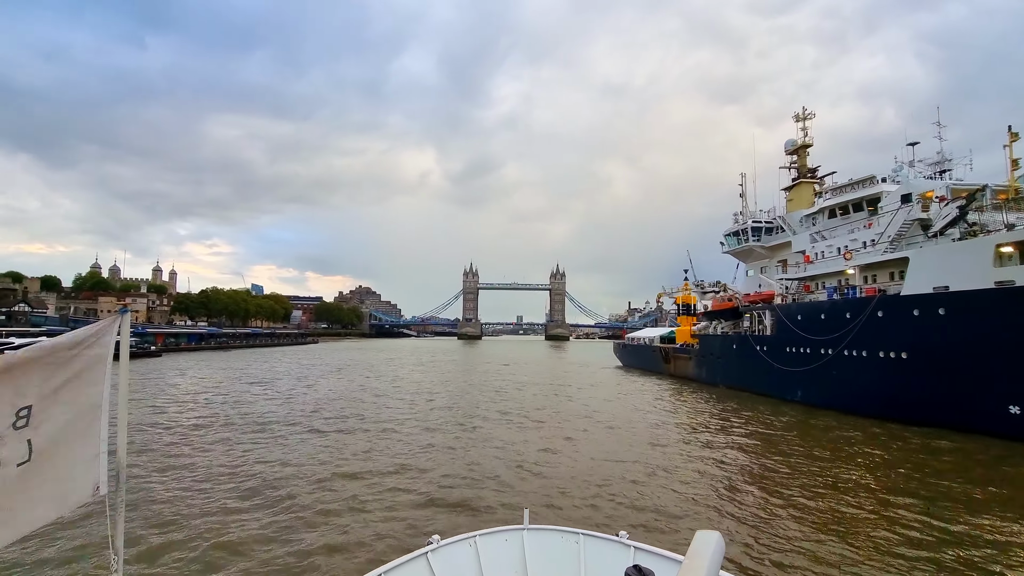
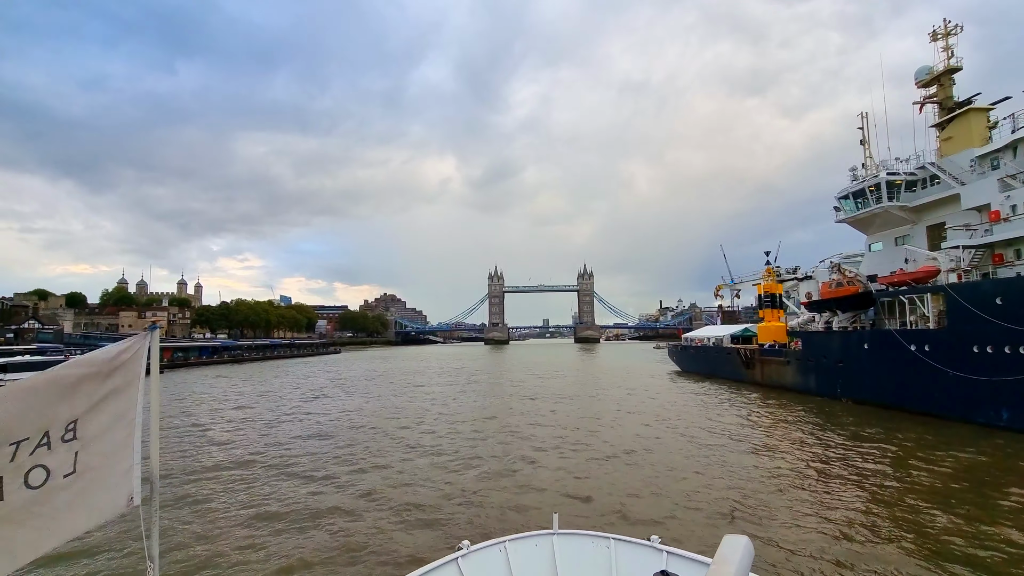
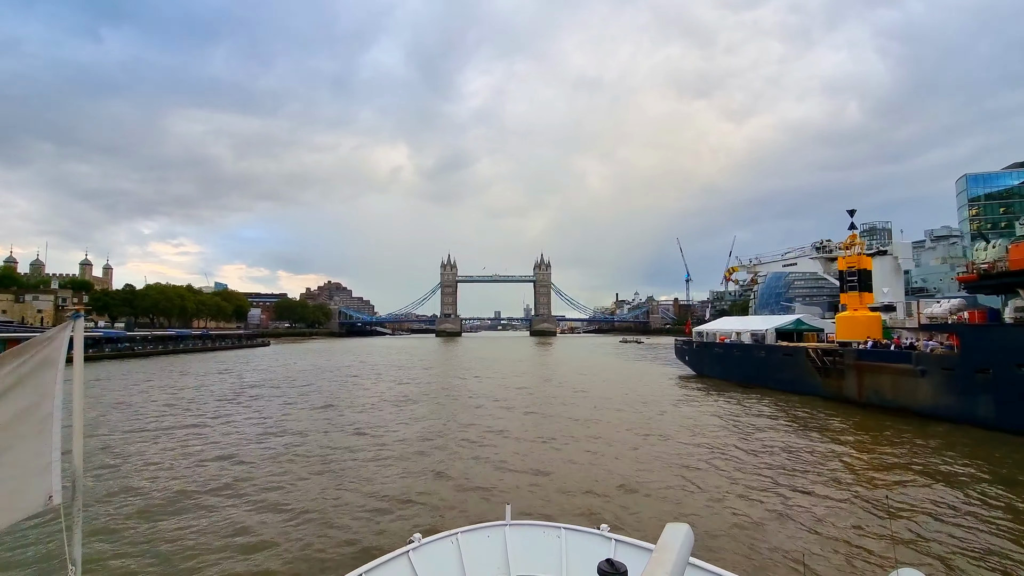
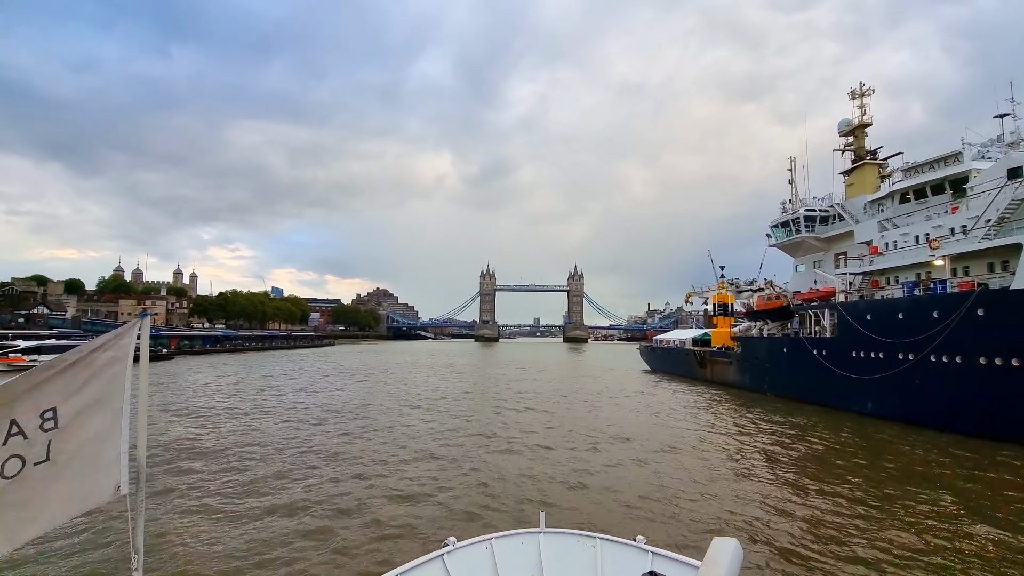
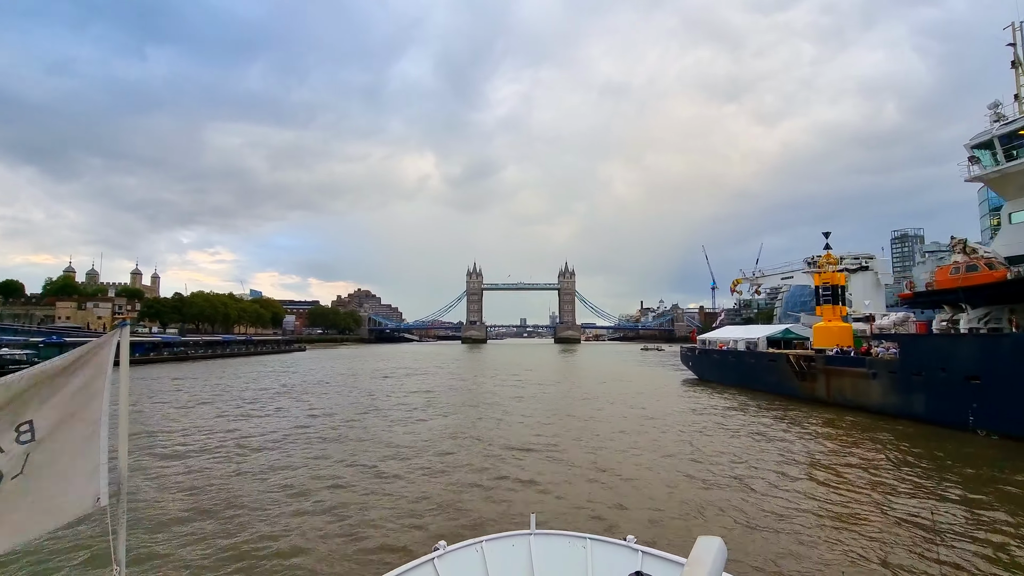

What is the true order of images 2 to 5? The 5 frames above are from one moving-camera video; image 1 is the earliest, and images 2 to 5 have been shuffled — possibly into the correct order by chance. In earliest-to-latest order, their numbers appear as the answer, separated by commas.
4, 2, 5, 3
